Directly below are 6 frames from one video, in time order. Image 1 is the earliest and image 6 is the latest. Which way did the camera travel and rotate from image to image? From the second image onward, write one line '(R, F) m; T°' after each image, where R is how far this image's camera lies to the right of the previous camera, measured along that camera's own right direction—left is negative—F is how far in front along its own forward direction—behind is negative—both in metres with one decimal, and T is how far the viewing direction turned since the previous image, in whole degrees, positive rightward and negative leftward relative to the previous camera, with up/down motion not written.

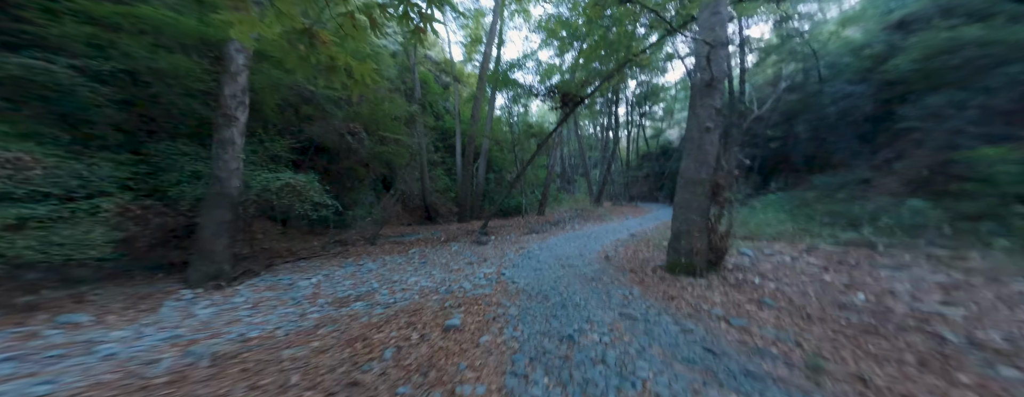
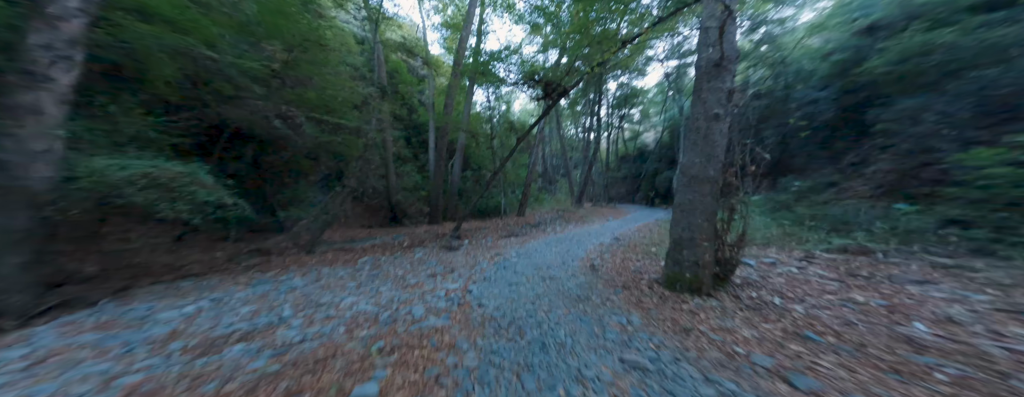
(+0.2, +1.0) m; +4°
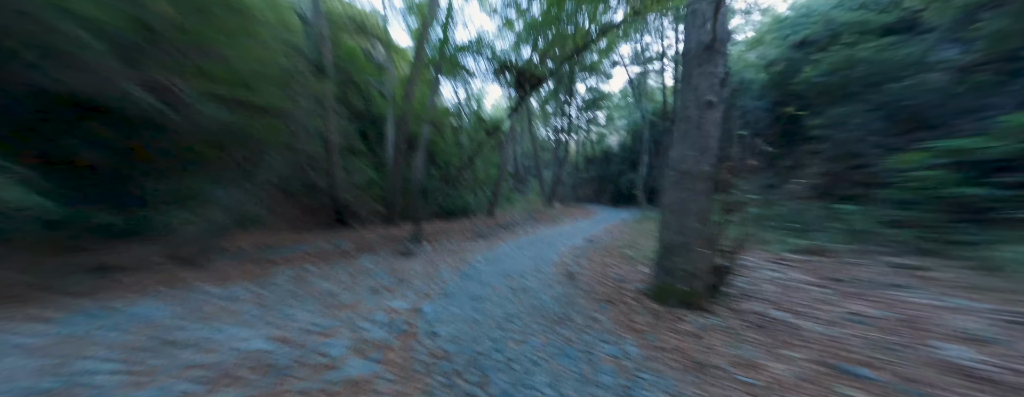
(+0.1, +0.8) m; +7°
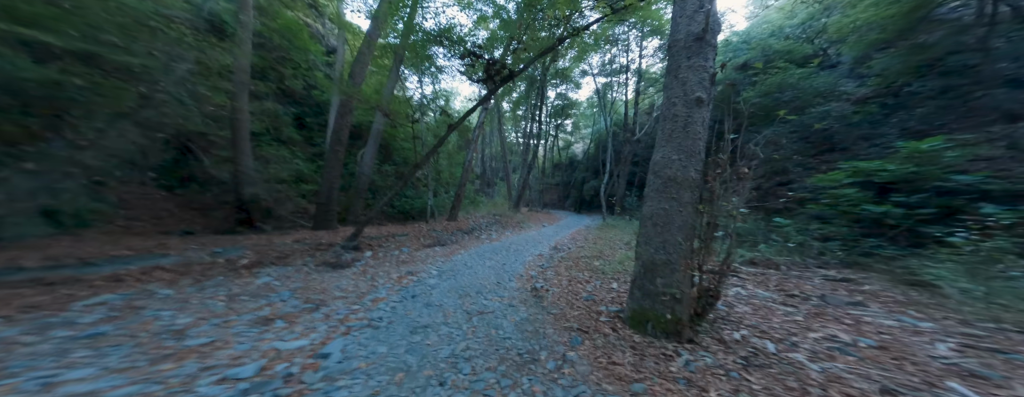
(+0.1, +0.8) m; +9°
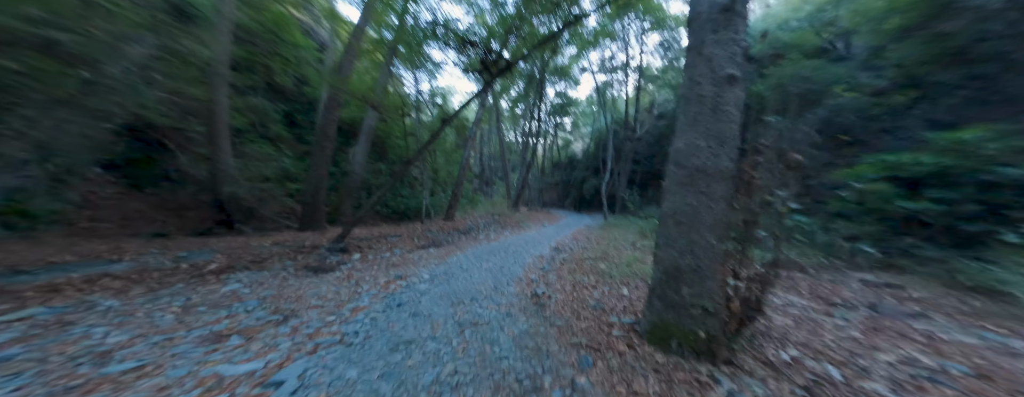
(+0.1, +0.5) m; 0°
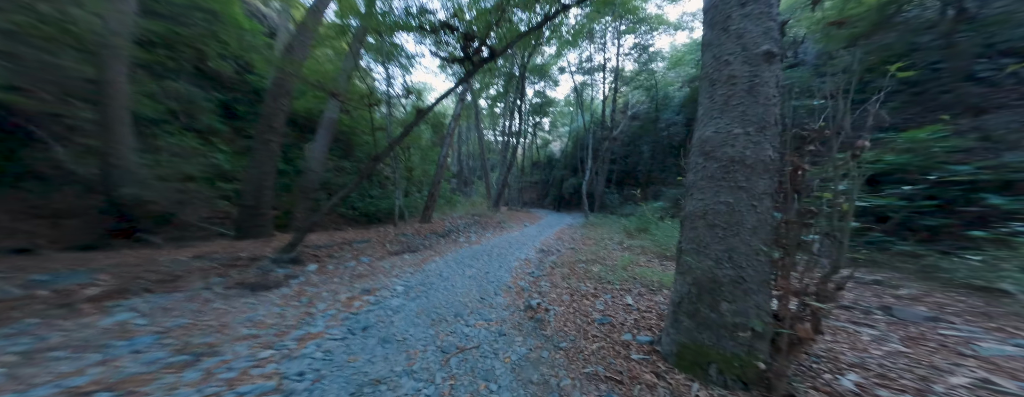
(-0.2, +0.6) m; +5°
